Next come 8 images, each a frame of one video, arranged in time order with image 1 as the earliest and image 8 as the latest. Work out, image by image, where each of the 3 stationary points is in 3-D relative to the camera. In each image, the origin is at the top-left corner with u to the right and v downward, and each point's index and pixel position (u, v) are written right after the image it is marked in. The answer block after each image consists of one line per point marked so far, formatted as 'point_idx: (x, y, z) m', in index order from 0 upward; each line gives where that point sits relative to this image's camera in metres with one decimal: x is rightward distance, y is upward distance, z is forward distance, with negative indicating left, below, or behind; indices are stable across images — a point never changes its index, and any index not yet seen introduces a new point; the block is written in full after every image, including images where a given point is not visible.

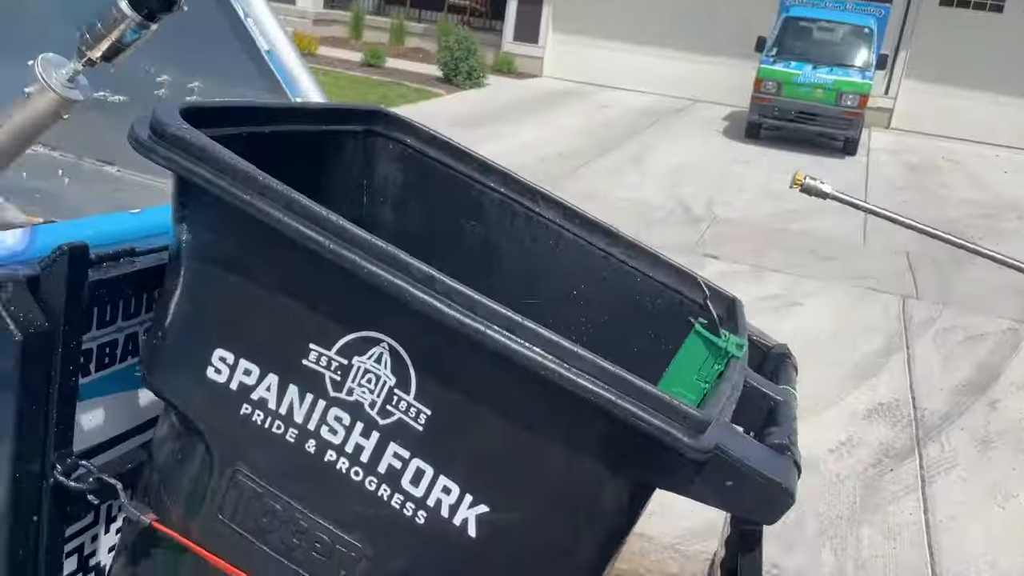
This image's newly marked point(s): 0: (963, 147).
0: (+7.1, +2.2, +13.6) m
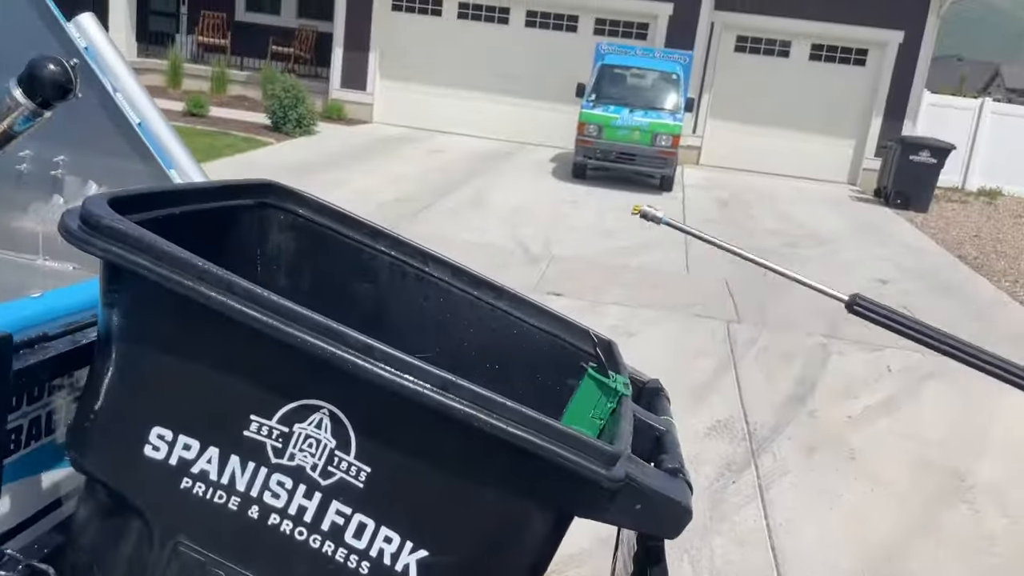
0: (+4.3, +1.9, +14.9) m
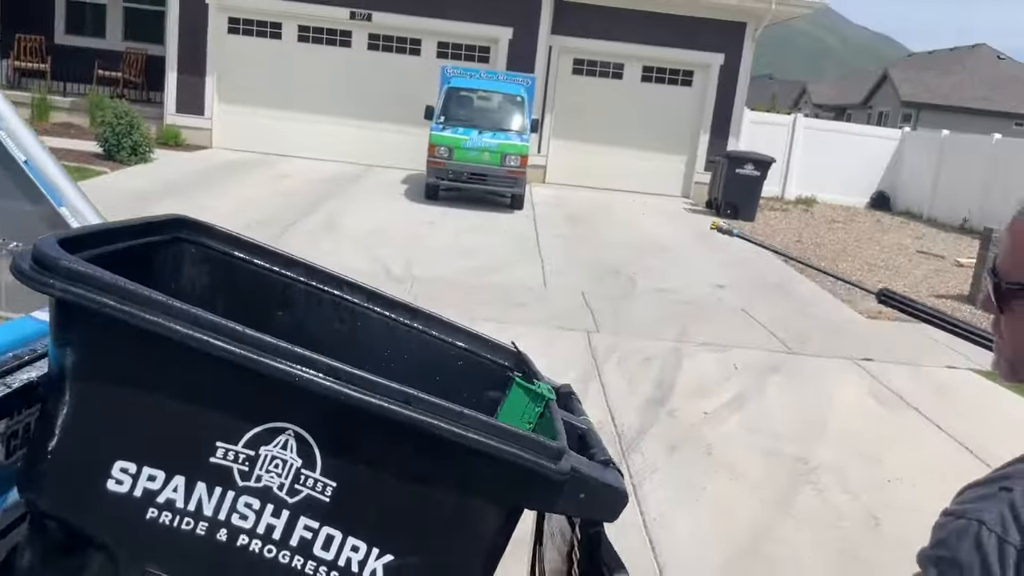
0: (+1.7, +1.7, +15.6) m
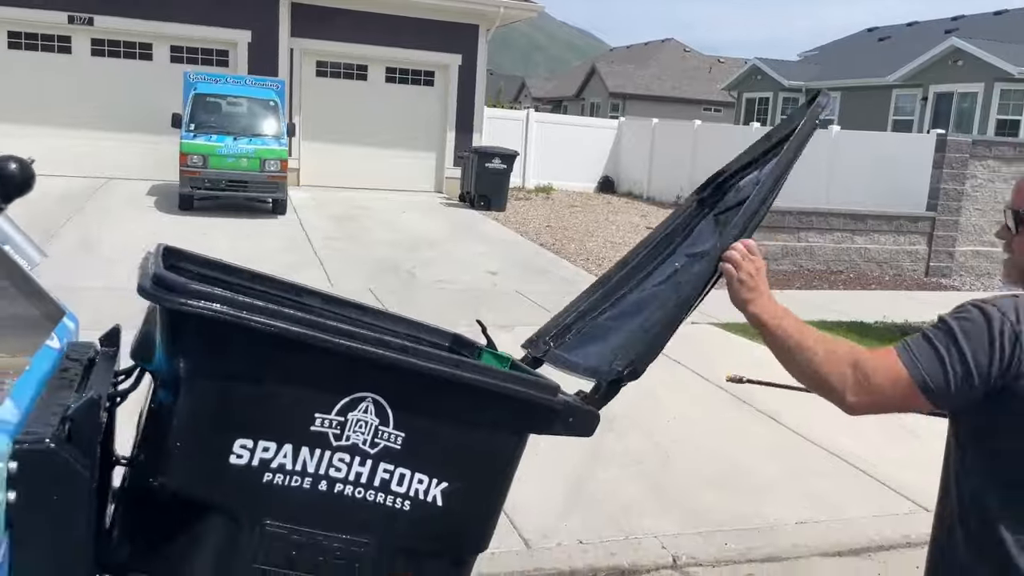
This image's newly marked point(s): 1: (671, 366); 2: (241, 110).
0: (-2.7, +1.7, +15.9) m
1: (+1.3, -0.6, +7.1) m
2: (-4.3, +2.8, +13.5) m
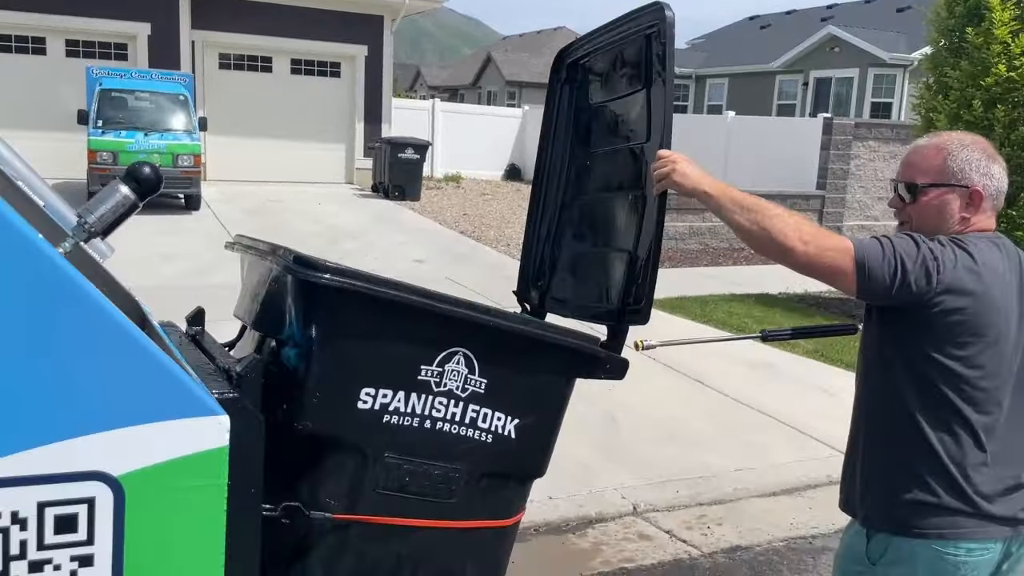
0: (-4.3, +1.8, +15.9) m
1: (+0.8, -0.5, +7.6) m
2: (-5.6, +2.8, +13.3) m
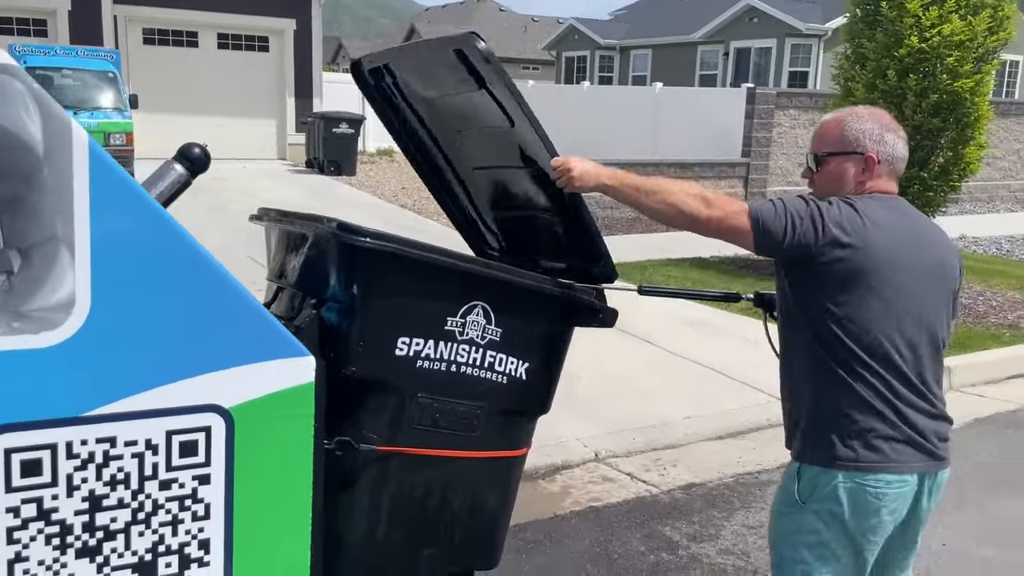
0: (-5.5, +2.2, +15.7) m
1: (+0.4, -0.2, +8.0) m
2: (-6.6, +3.1, +13.0) m
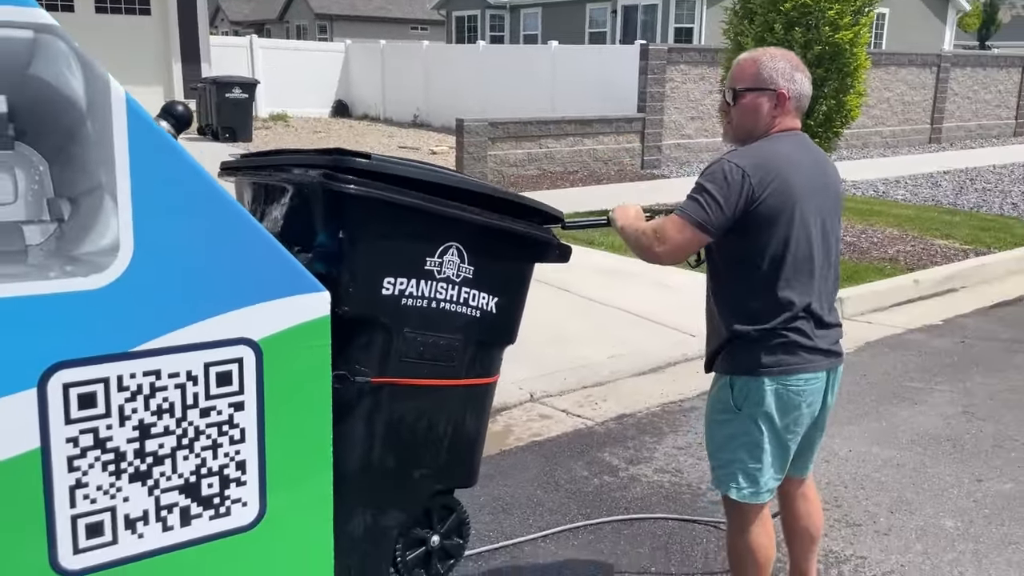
0: (-7.2, +2.6, +15.1) m
1: (-0.4, +0.3, +8.2) m
2: (-8.0, +3.3, +12.2) m
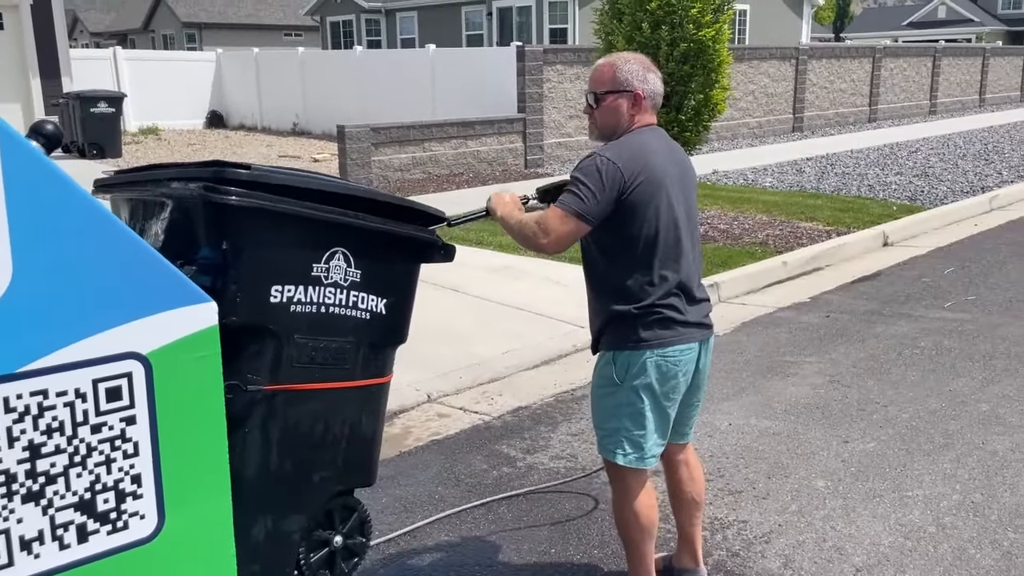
0: (-9.2, +2.1, +14.2) m
1: (-1.4, +0.2, +8.2) m
2: (-9.7, +2.8, +11.2) m
